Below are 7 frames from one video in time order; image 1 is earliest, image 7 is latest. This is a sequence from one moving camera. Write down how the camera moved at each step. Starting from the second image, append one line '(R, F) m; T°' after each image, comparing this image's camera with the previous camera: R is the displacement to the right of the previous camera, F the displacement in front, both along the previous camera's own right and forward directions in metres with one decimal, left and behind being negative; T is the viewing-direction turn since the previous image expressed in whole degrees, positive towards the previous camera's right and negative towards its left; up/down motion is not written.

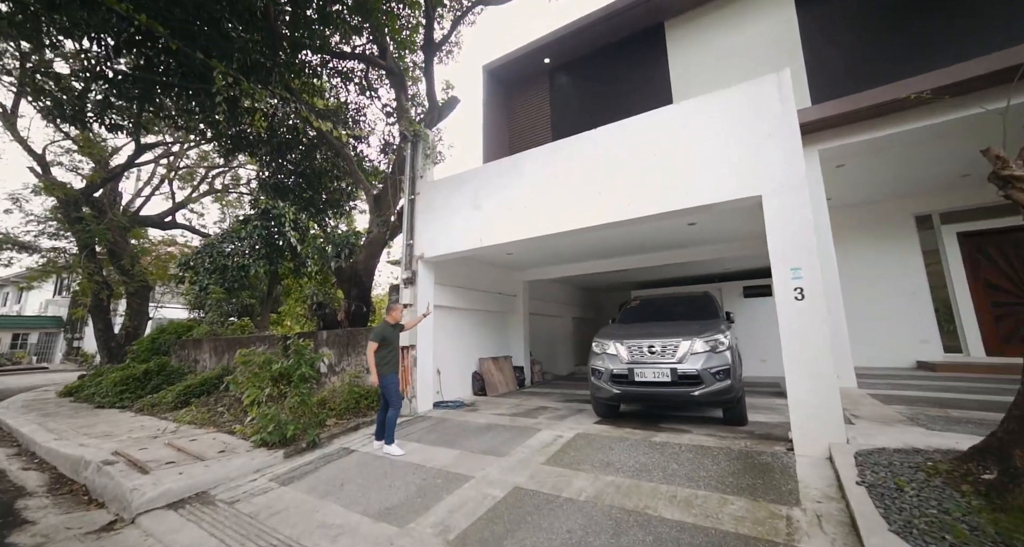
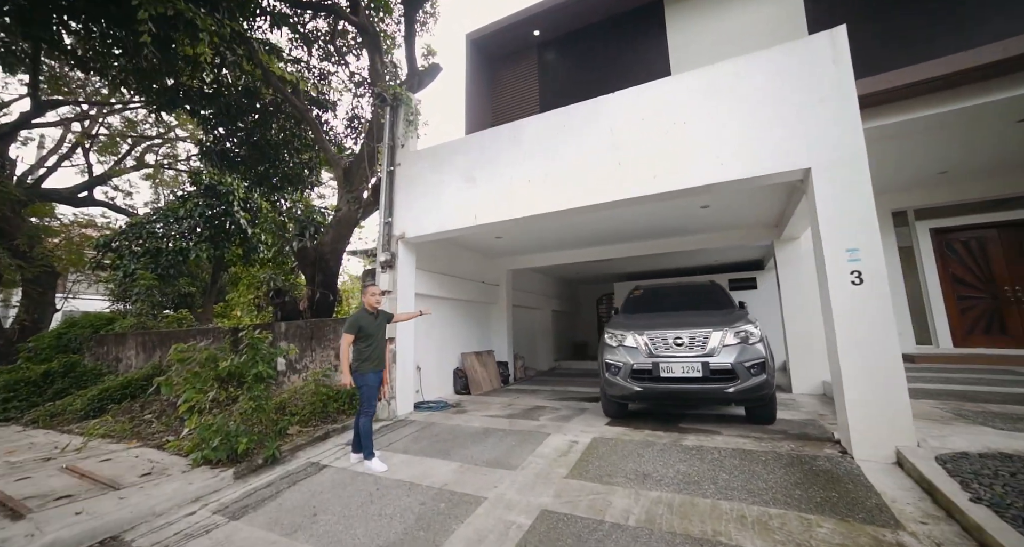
(-0.5, +0.7) m; +6°
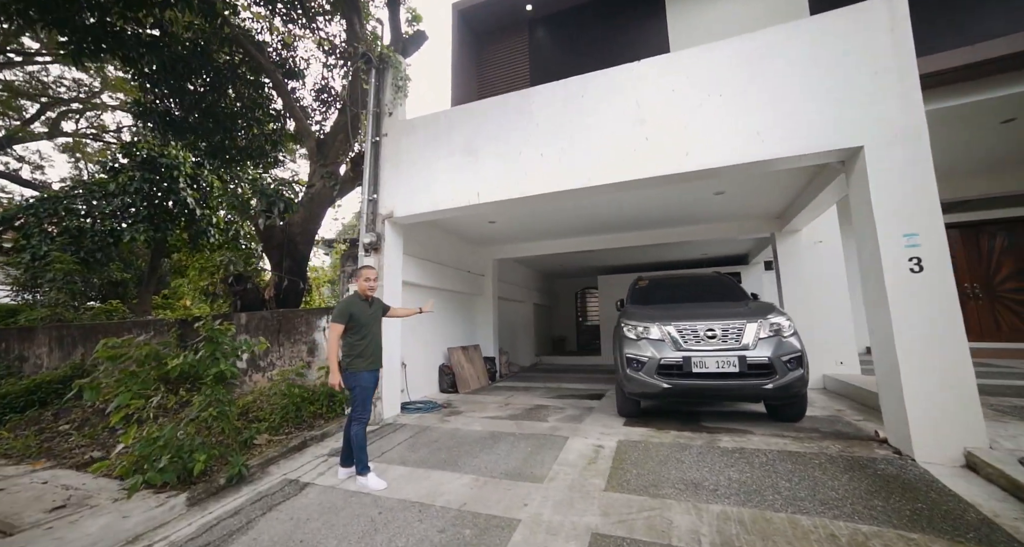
(-0.5, +0.5) m; +6°
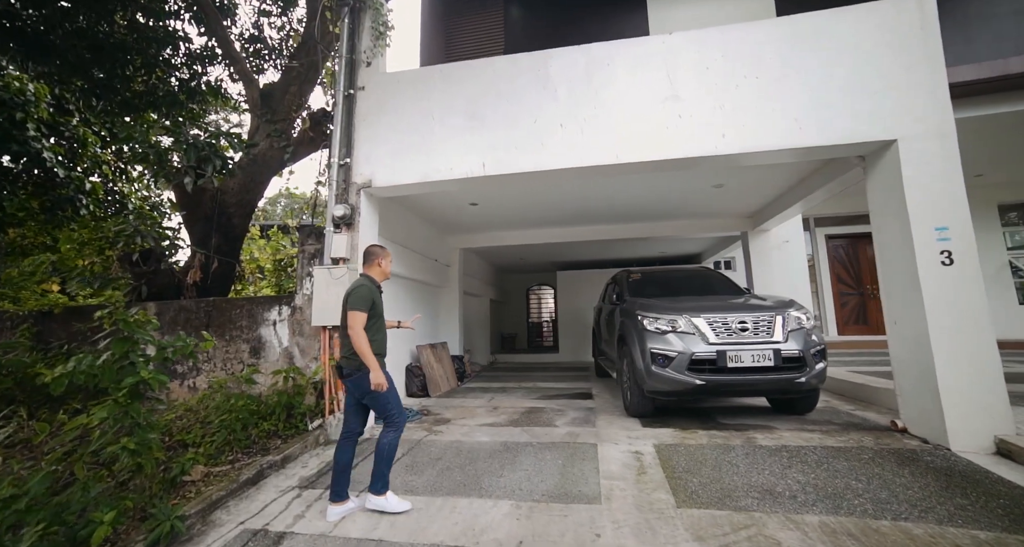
(-0.8, +0.6) m; +11°
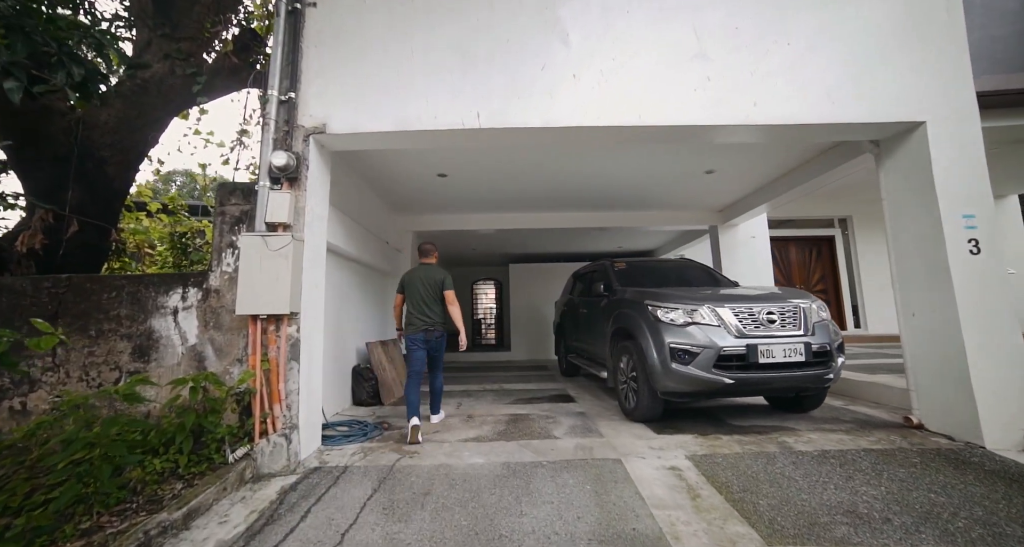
(-0.5, +0.7) m; +10°
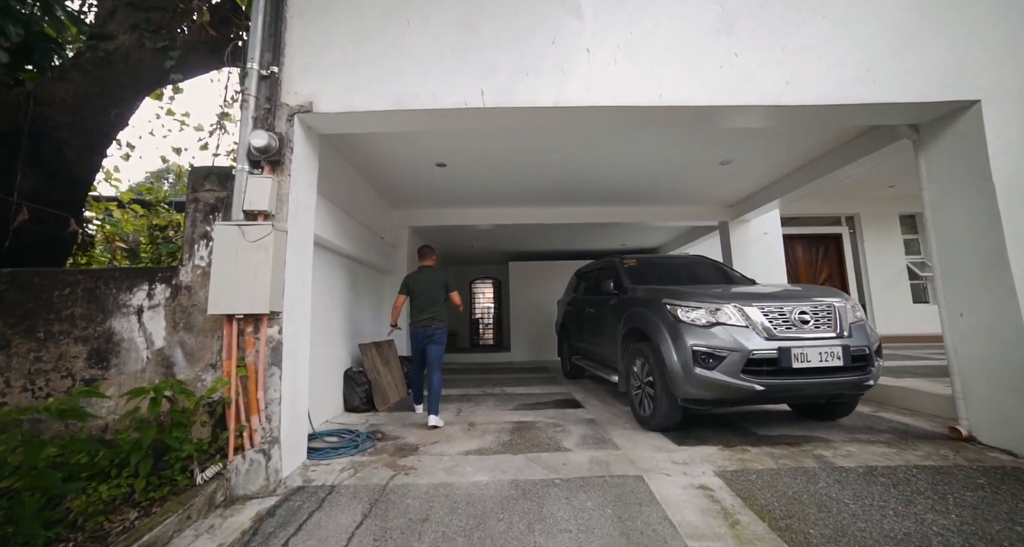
(-0.1, +0.3) m; 0°
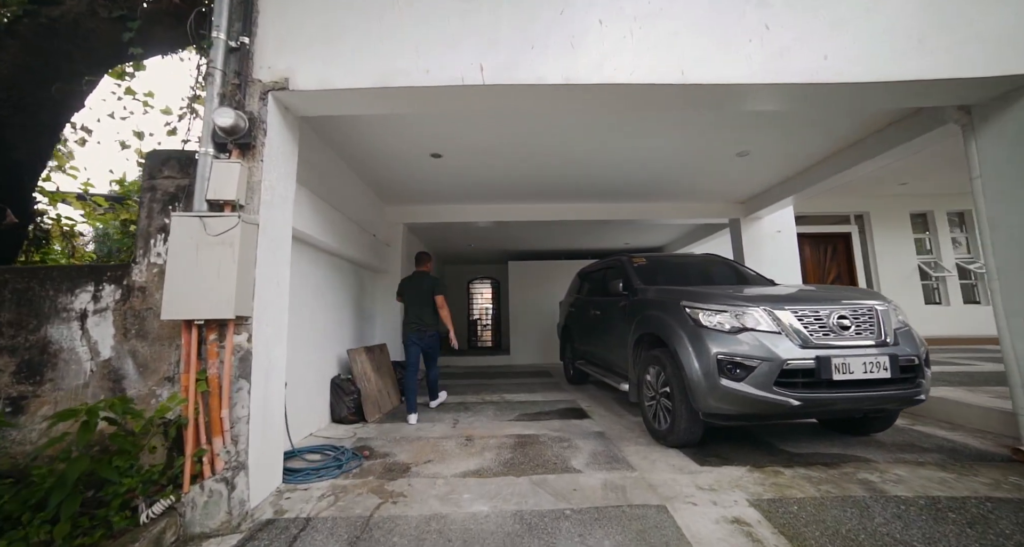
(0.0, +0.3) m; 0°
